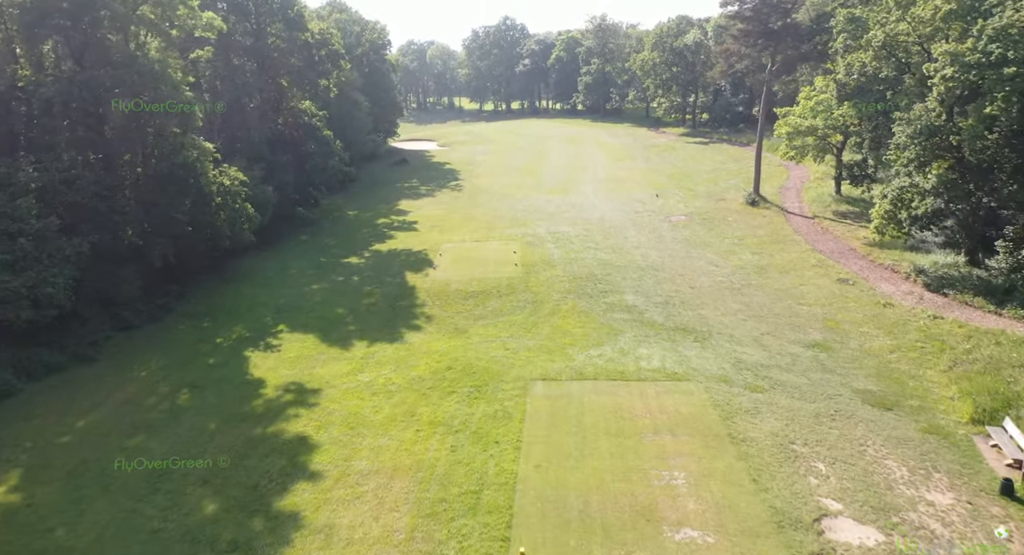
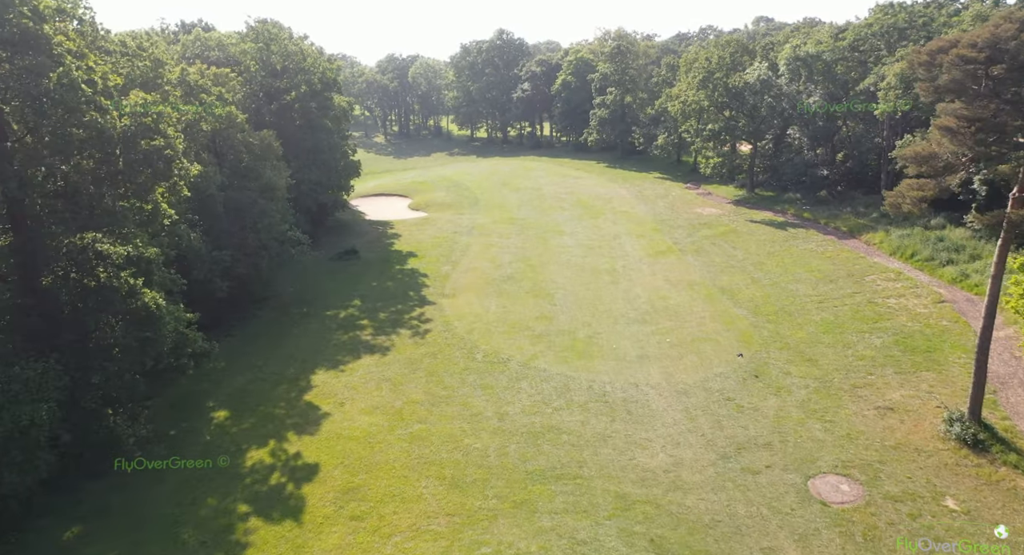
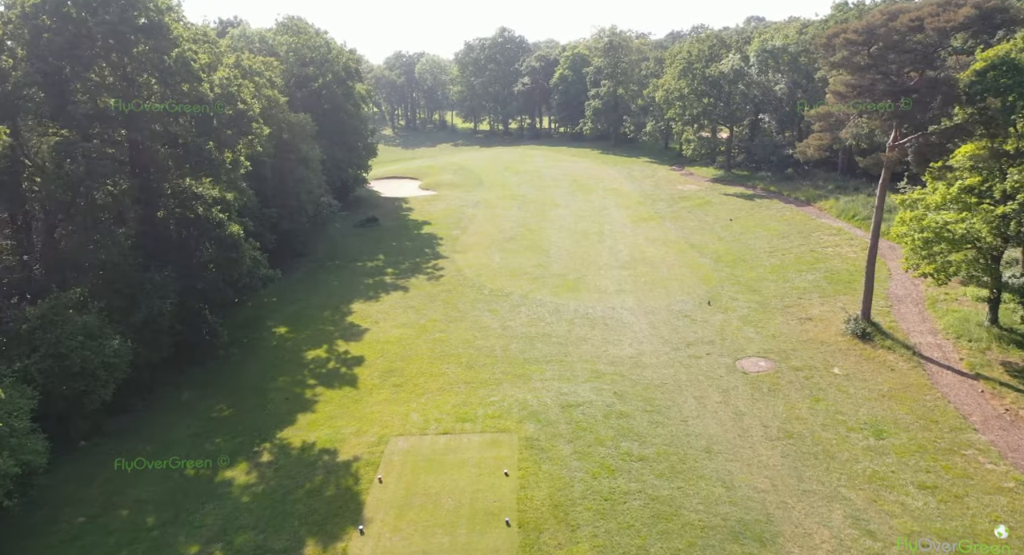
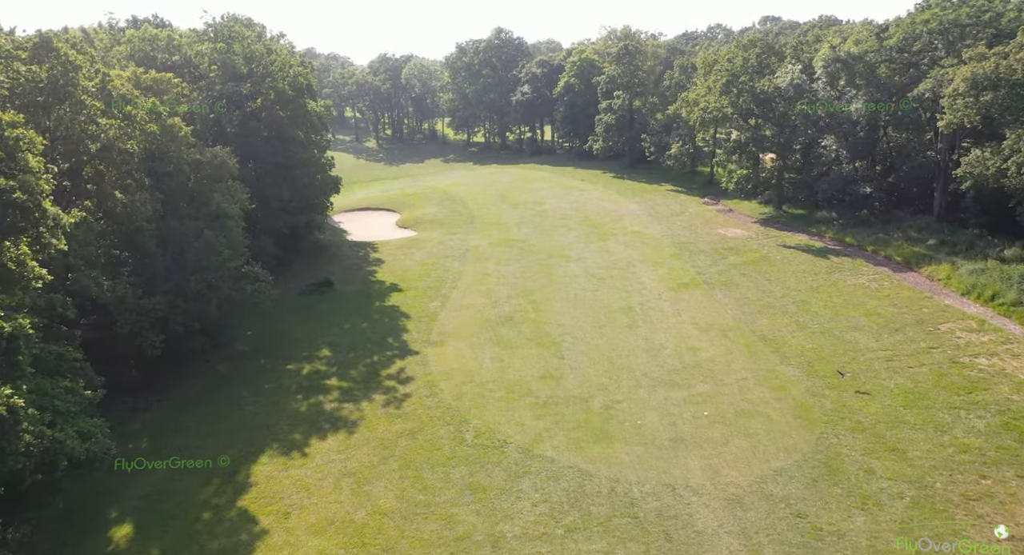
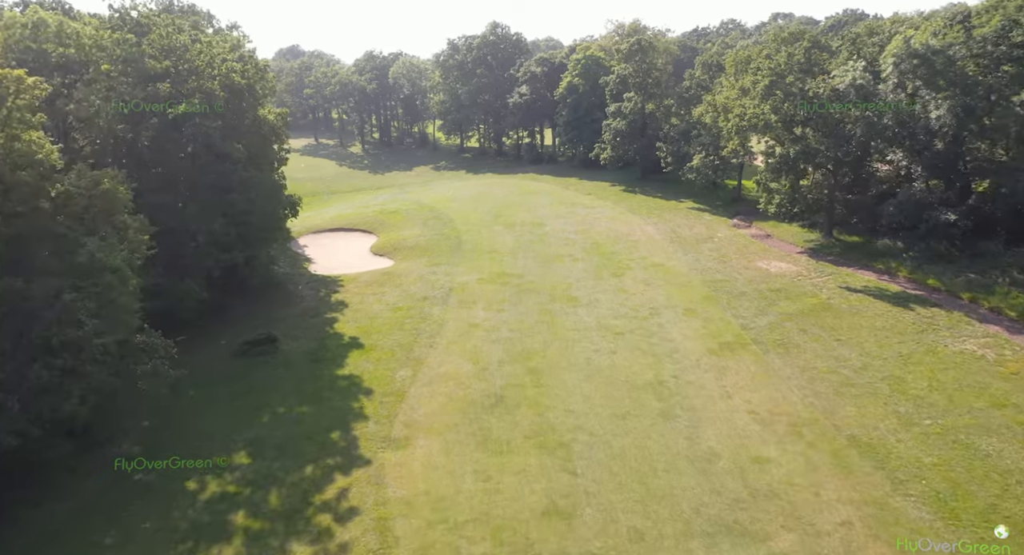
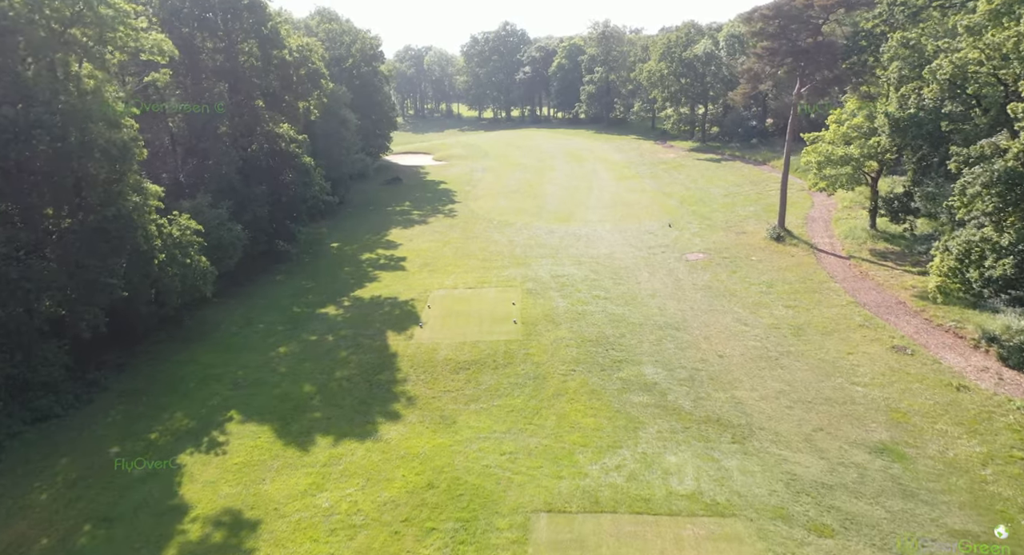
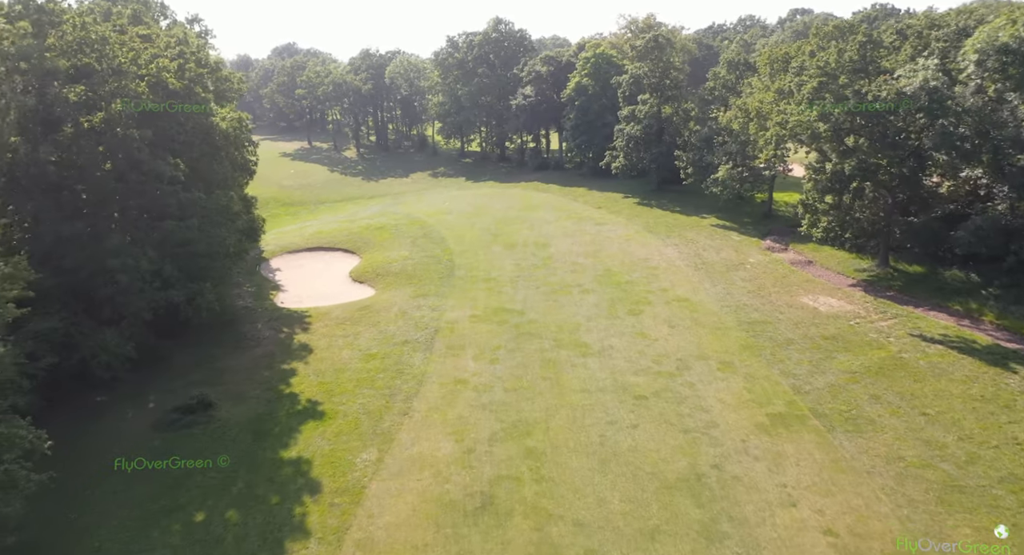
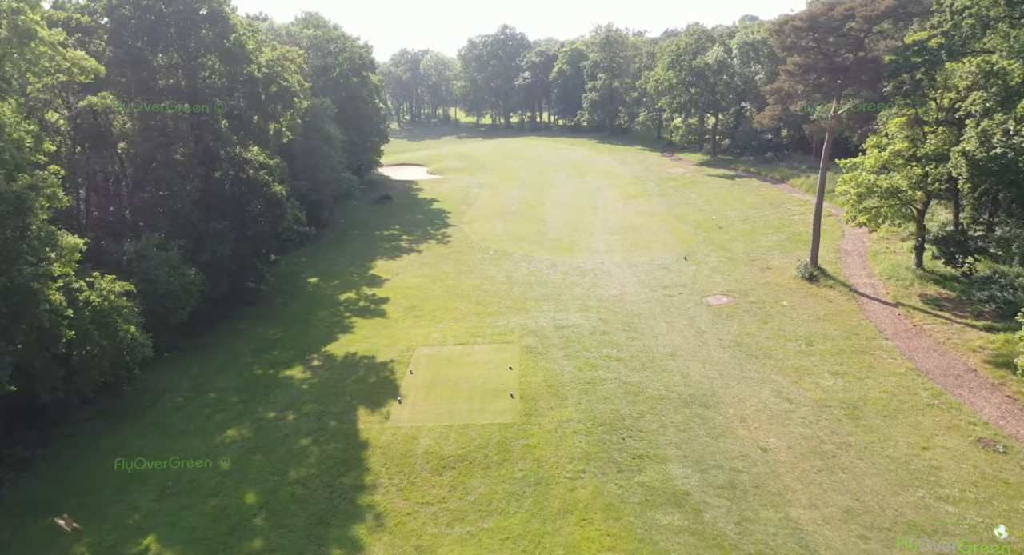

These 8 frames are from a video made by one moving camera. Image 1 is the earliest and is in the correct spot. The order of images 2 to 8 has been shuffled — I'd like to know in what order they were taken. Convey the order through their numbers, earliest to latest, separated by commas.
6, 8, 3, 2, 4, 5, 7
